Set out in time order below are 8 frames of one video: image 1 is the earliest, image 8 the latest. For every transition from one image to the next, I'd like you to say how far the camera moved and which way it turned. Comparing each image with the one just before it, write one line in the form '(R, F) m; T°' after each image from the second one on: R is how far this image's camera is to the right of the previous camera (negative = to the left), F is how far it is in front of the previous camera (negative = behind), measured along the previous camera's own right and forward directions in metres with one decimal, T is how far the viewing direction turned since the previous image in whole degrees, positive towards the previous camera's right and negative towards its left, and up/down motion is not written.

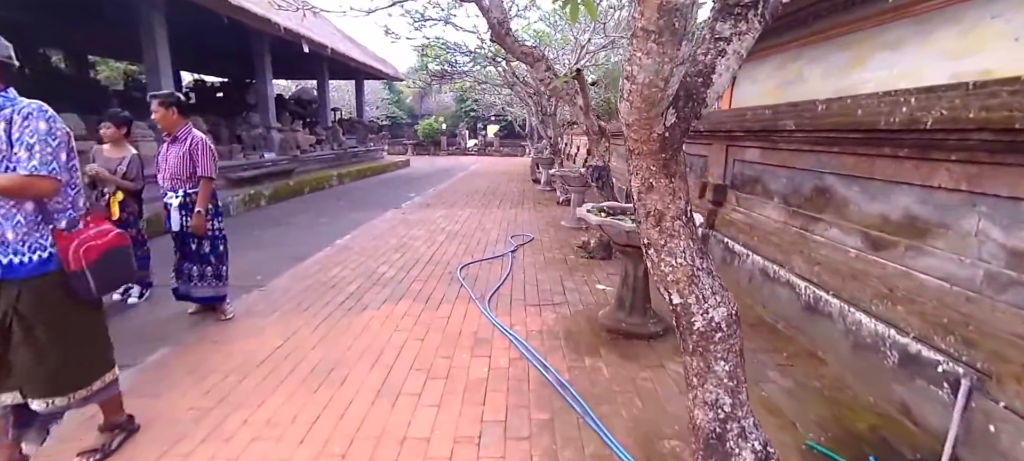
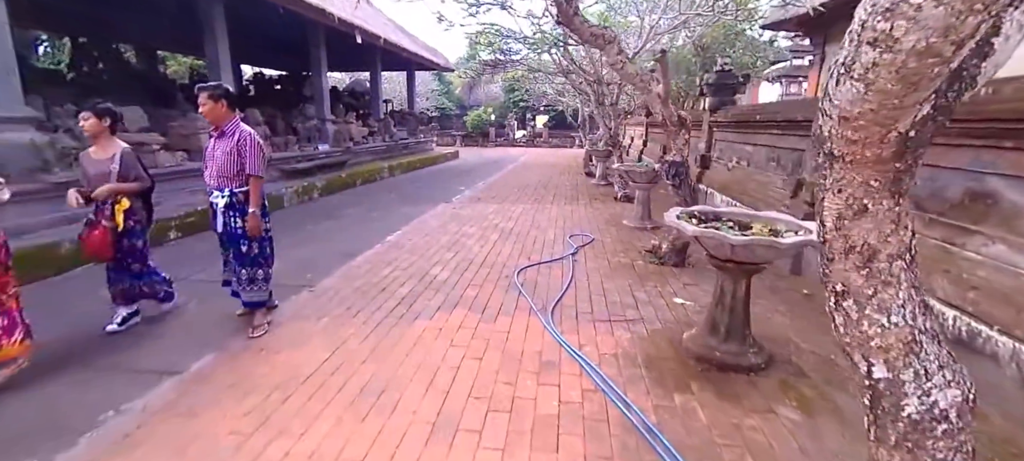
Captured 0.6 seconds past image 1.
(-0.1, +0.4) m; -6°
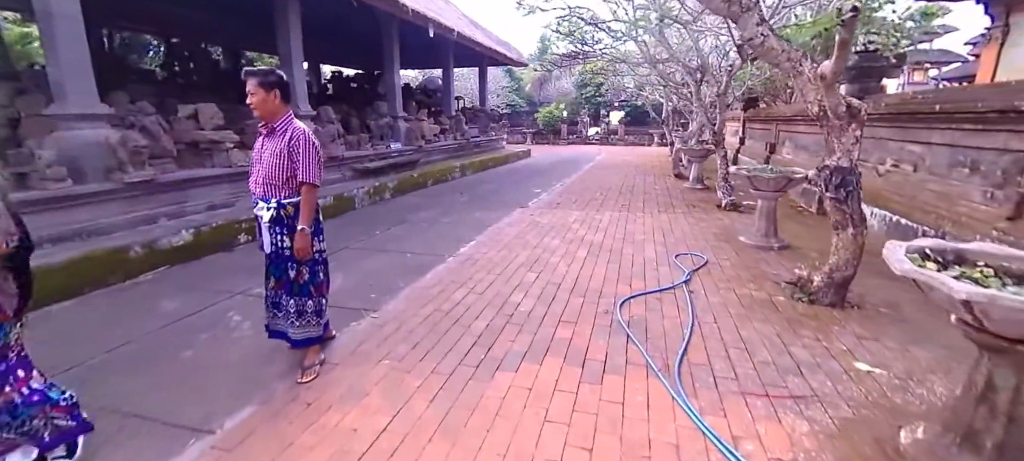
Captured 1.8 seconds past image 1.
(-0.2, +0.7) m; -8°
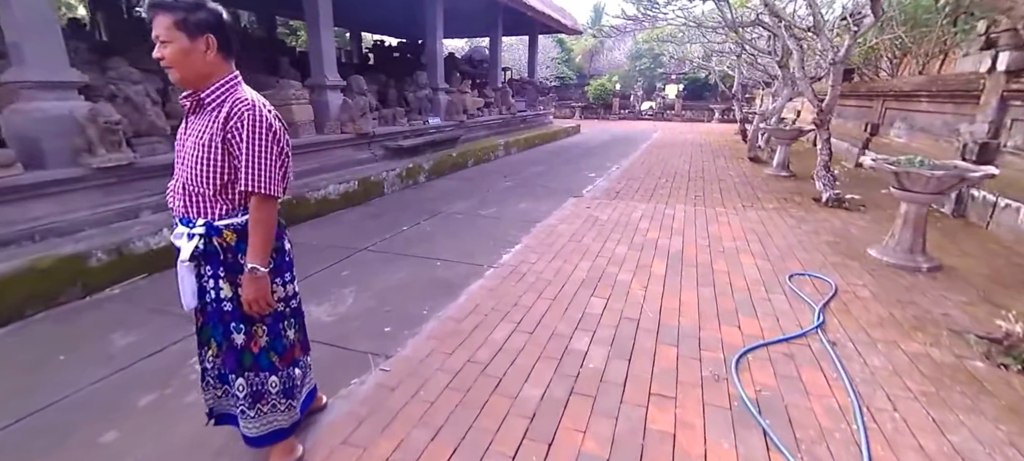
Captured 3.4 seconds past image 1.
(-0.1, +0.9) m; -5°
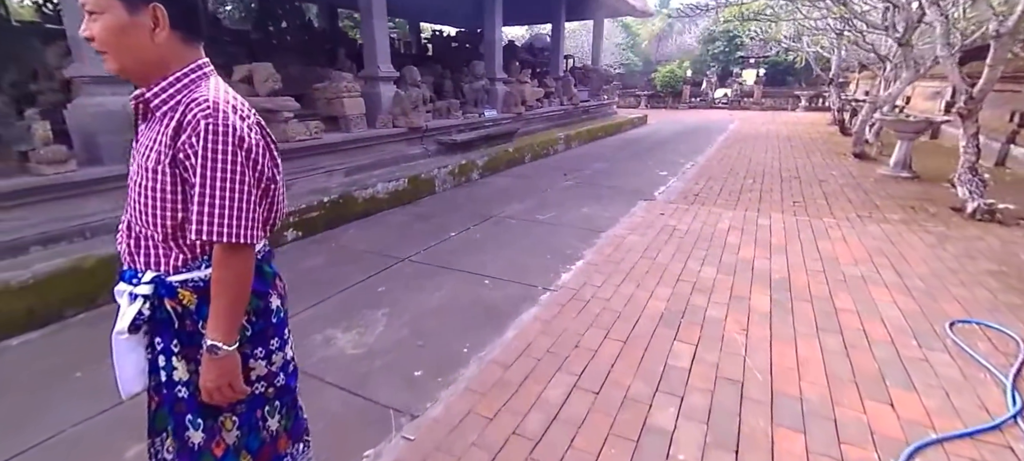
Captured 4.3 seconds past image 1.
(0.0, +0.5) m; -7°
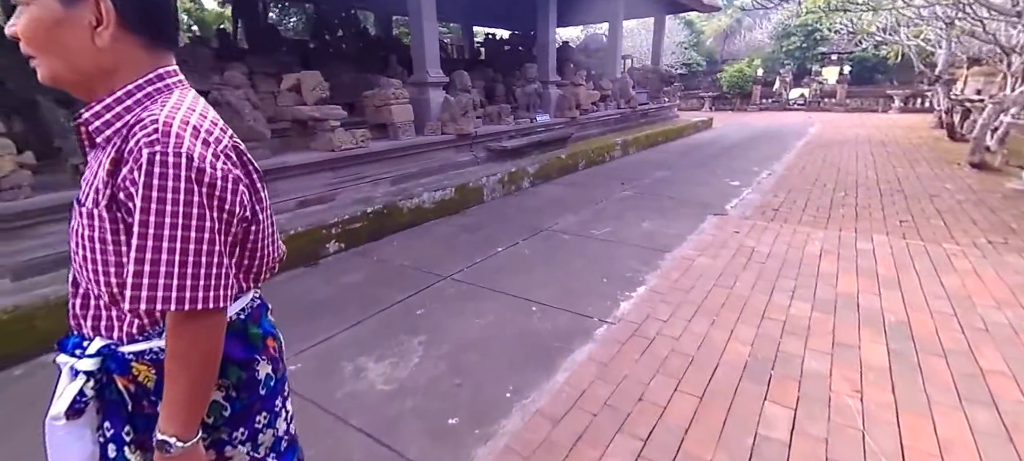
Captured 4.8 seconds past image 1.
(0.0, +0.3) m; -6°
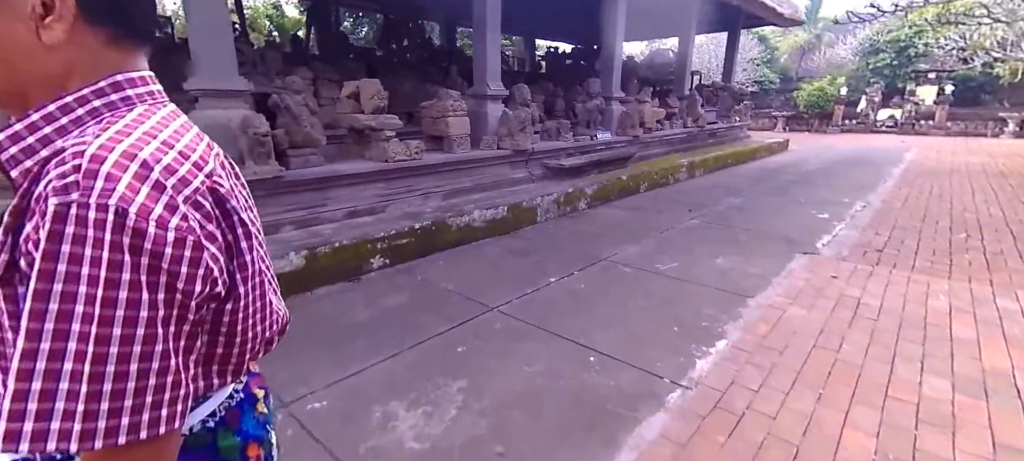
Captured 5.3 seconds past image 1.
(-0.1, +0.3) m; -6°
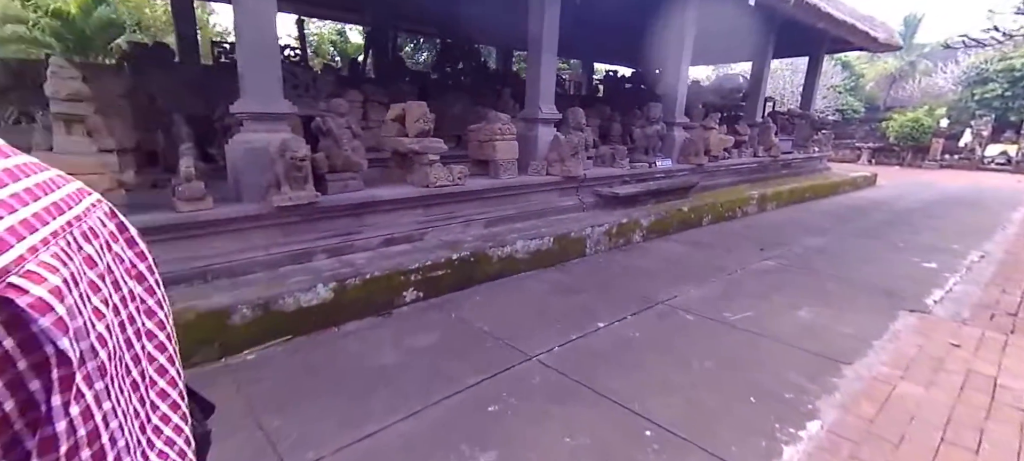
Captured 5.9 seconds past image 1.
(0.0, +0.3) m; -6°
